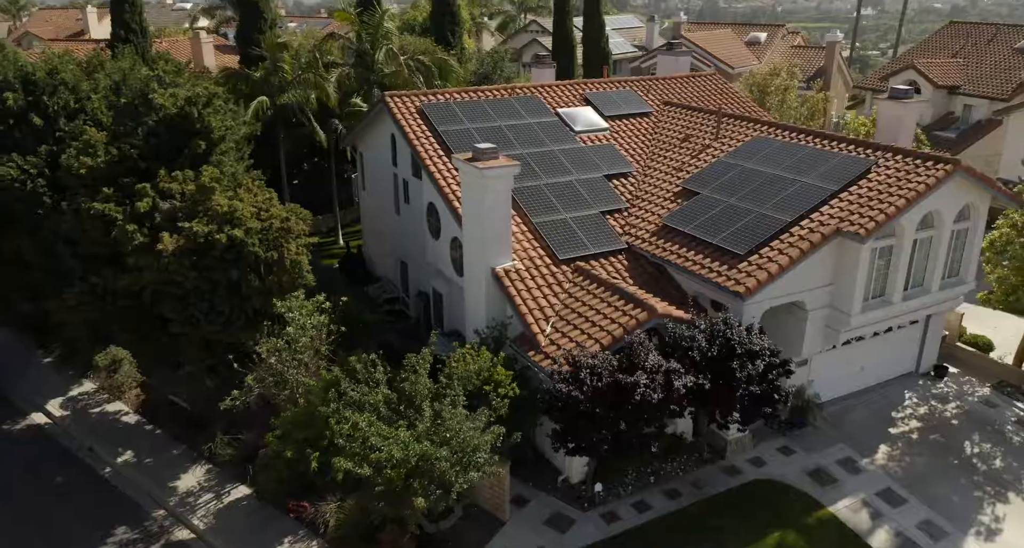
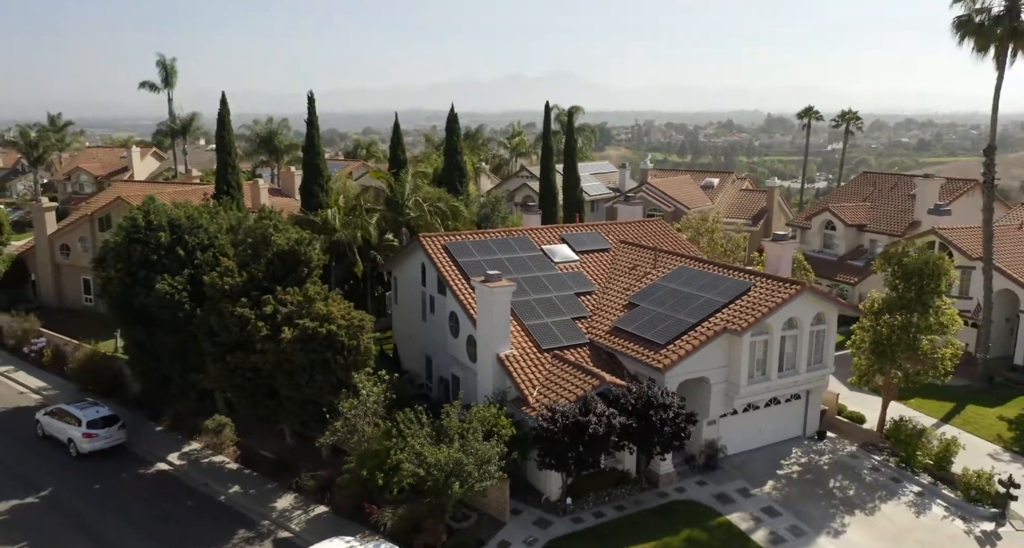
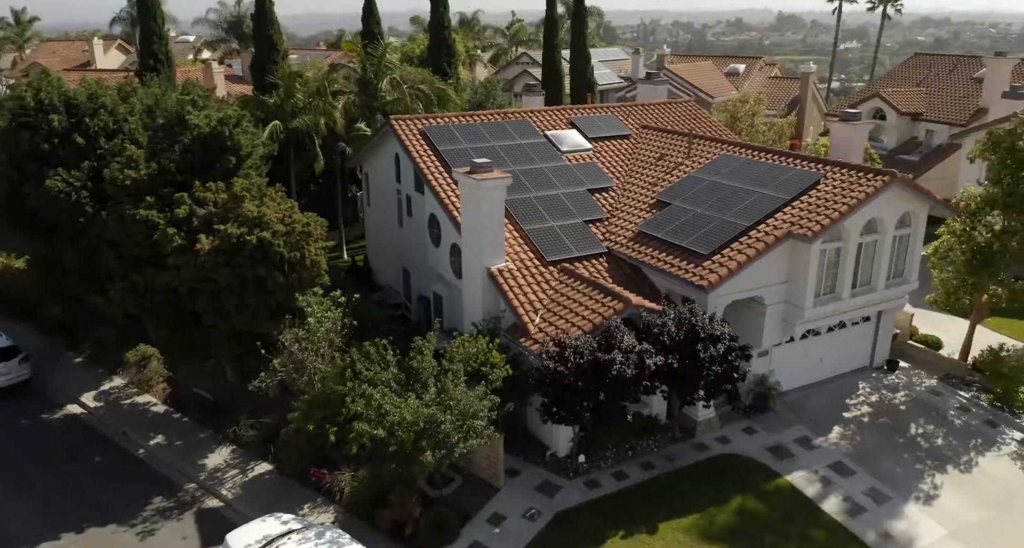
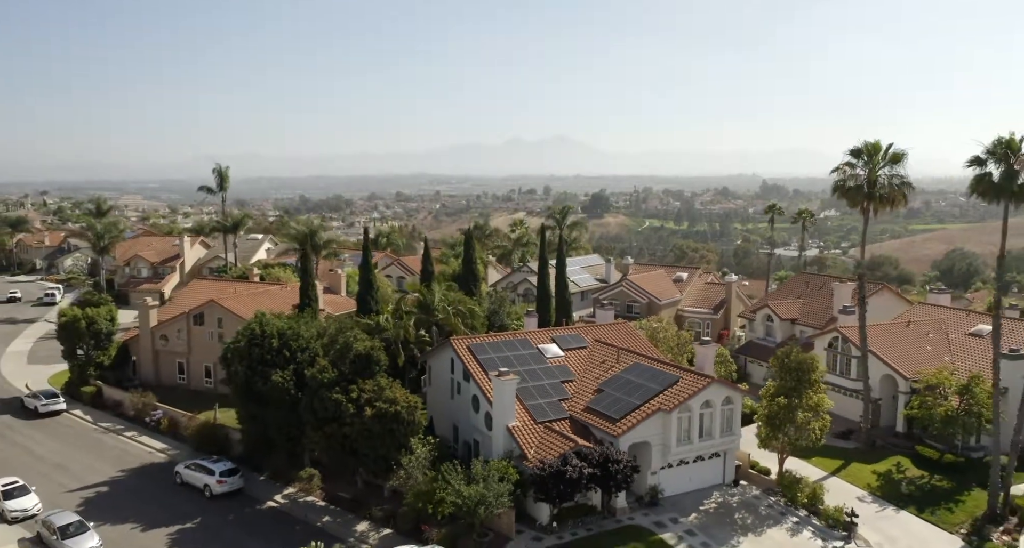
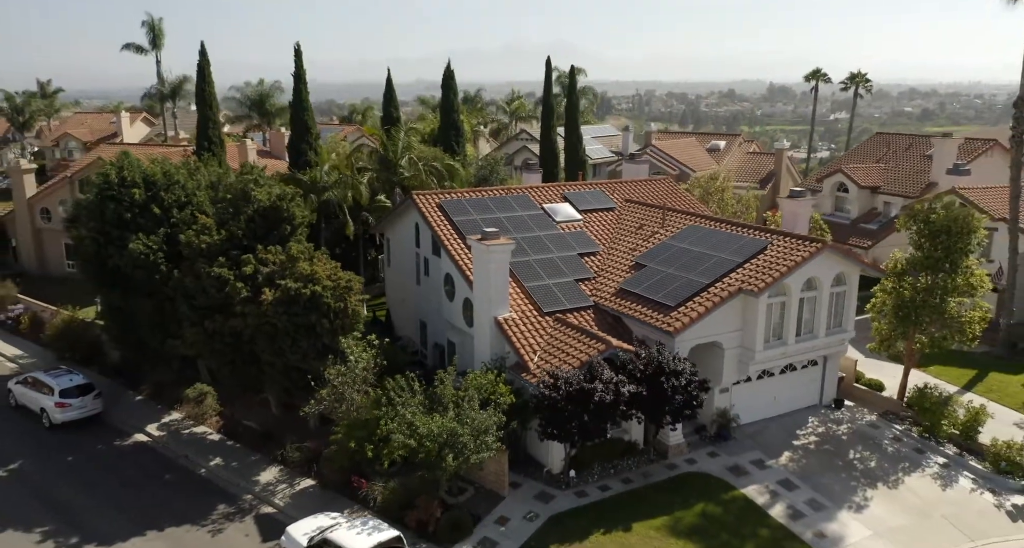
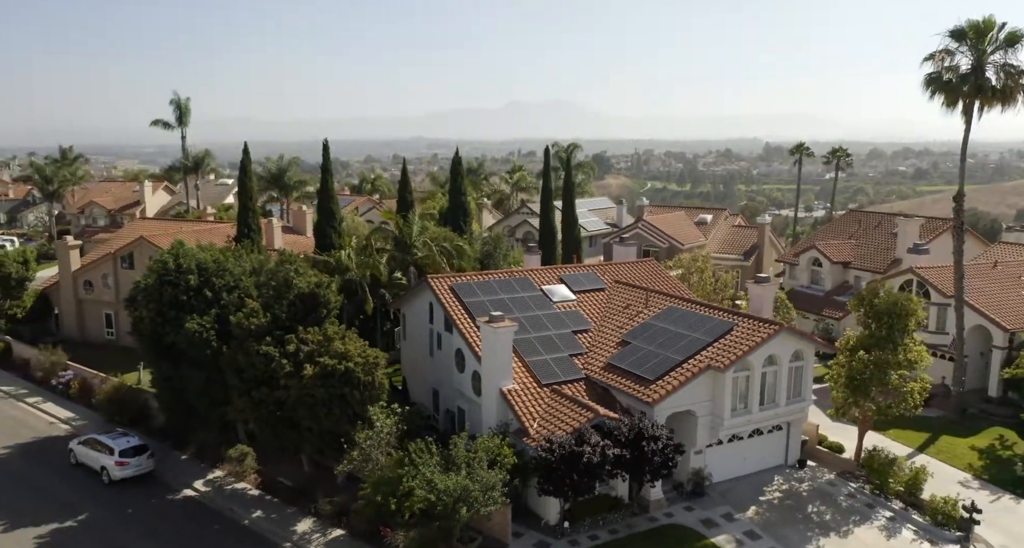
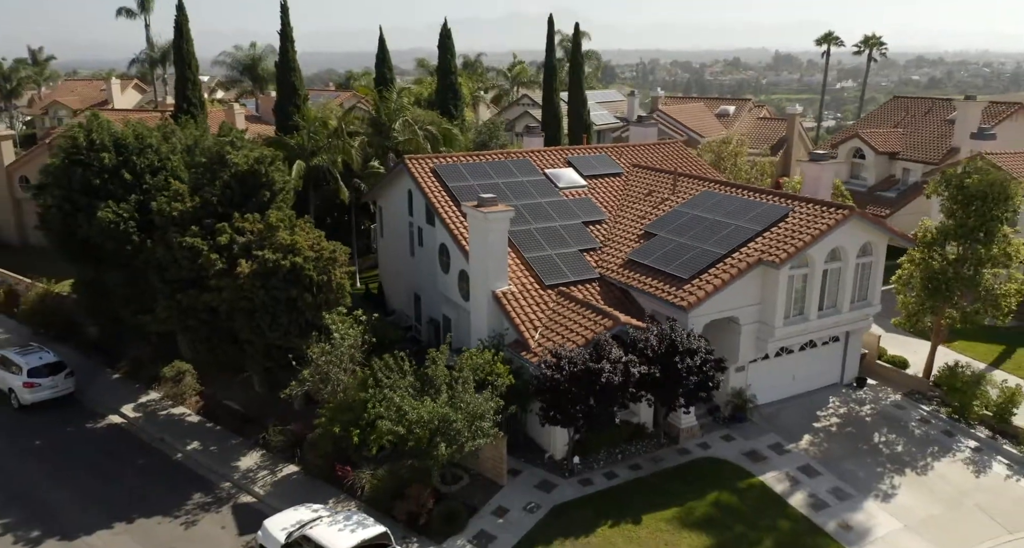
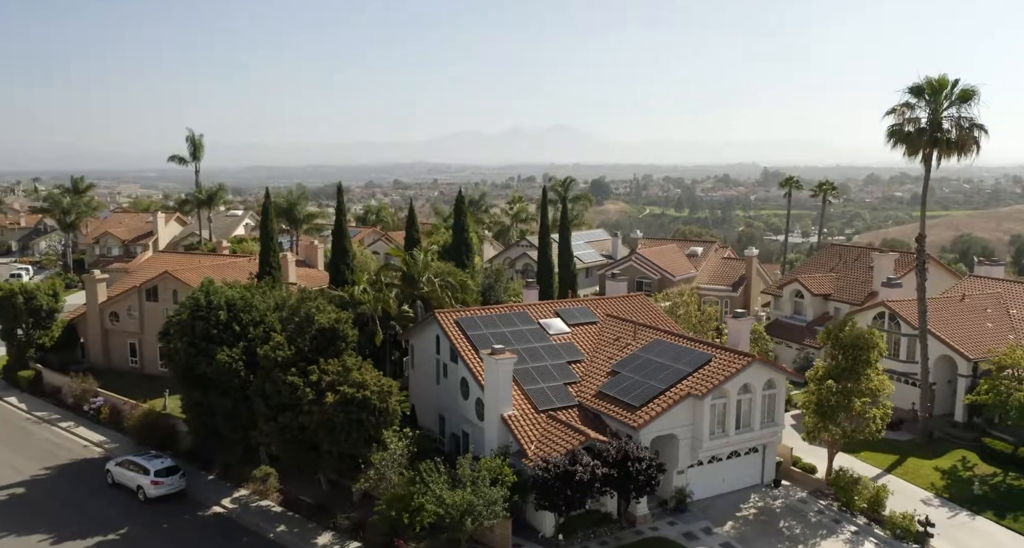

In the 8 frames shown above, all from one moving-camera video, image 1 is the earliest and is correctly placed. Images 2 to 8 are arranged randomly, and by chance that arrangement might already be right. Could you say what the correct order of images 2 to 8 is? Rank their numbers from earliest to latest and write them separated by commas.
3, 7, 5, 2, 6, 8, 4
